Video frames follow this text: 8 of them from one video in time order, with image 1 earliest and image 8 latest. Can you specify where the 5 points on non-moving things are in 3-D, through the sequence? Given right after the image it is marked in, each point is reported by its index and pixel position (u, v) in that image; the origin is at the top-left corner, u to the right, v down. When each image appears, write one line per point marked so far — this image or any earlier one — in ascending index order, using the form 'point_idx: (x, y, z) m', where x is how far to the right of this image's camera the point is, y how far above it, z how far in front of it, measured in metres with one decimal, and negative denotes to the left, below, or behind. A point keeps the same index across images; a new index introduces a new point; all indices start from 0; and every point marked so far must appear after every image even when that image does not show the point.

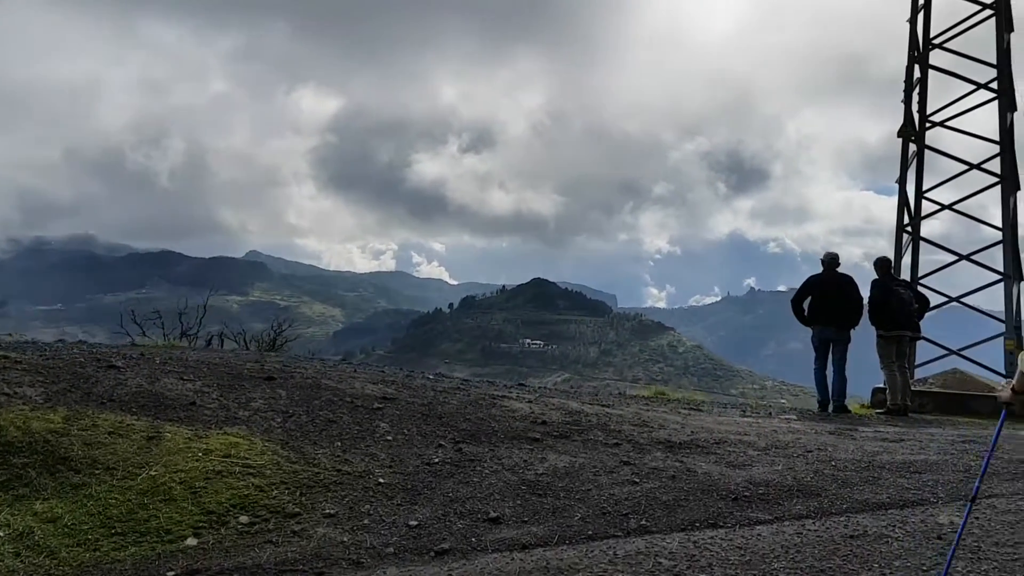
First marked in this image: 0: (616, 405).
0: (+1.1, -1.2, +9.0) m
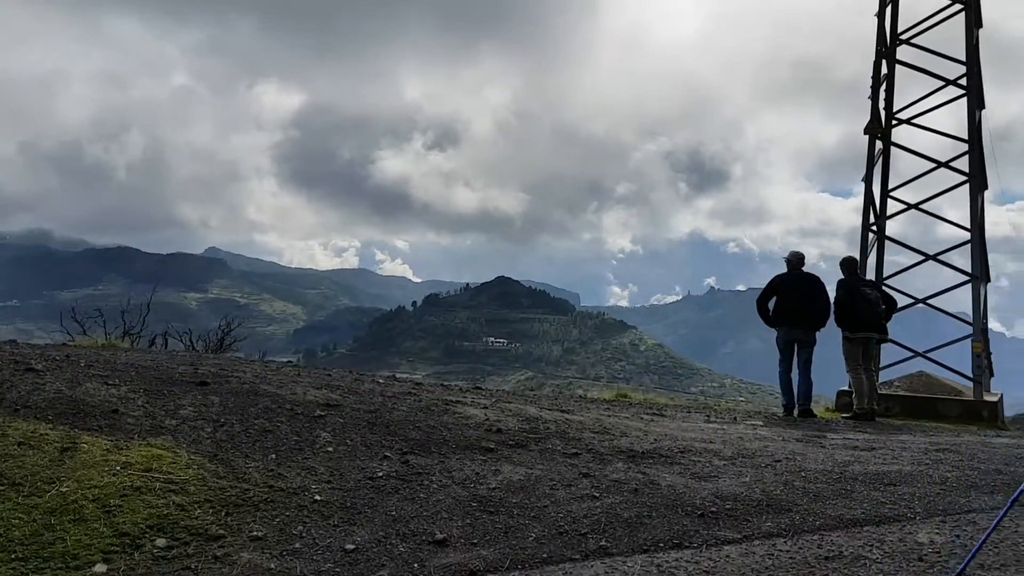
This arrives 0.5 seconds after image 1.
0: (+0.6, -1.2, +8.5) m
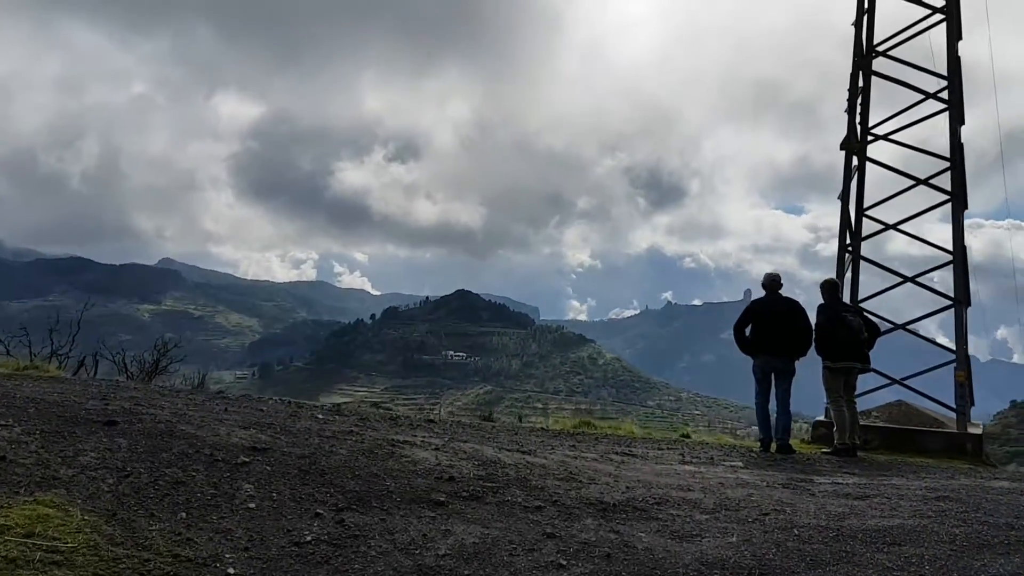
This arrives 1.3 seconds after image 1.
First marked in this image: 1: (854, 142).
0: (+0.2, -1.5, +7.7) m
1: (+4.7, +2.0, +11.5) m
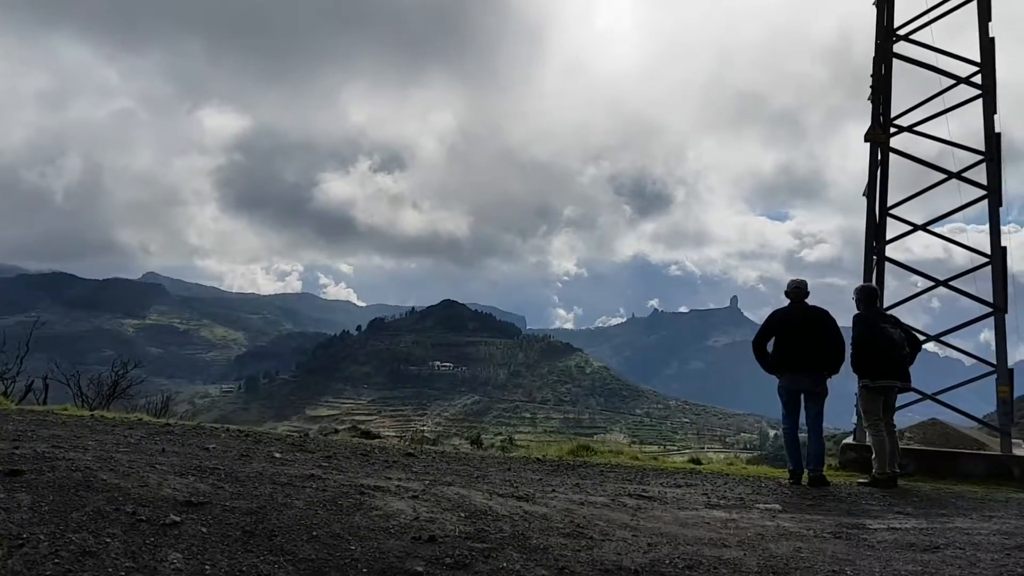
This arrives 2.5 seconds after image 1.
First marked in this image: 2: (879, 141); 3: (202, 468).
0: (+0.2, -1.5, +6.5) m
1: (+4.5, +1.9, +10.4) m
2: (+4.6, +1.8, +10.5) m
3: (-2.2, -1.3, +6.0) m
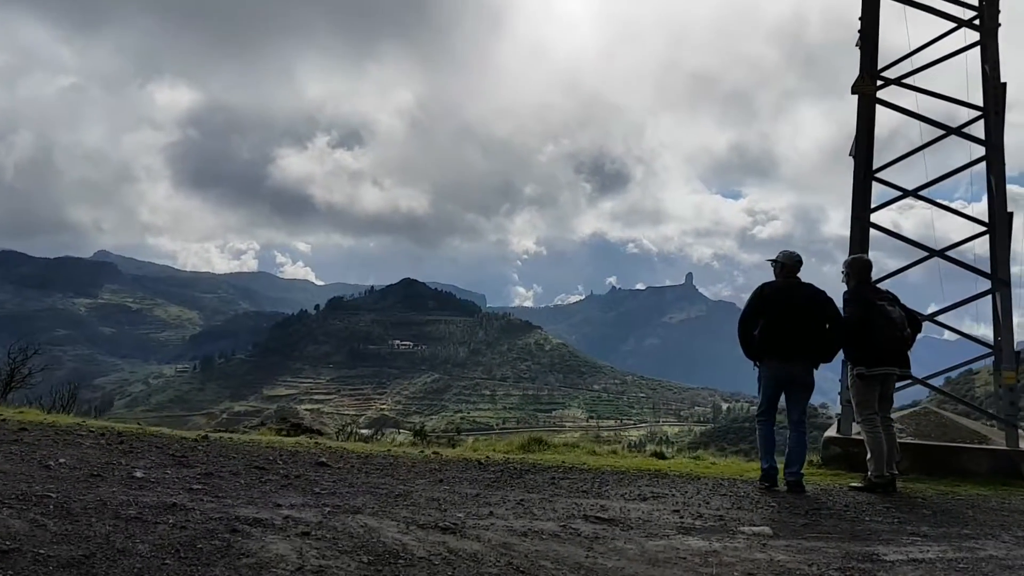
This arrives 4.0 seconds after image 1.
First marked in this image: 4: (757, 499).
0: (-0.3, -1.4, +5.2) m
1: (+3.9, +2.2, +9.2) m
2: (+3.9, +2.1, +9.3) m
3: (-2.6, -1.1, +4.6) m
4: (+1.8, -1.5, +6.2) m
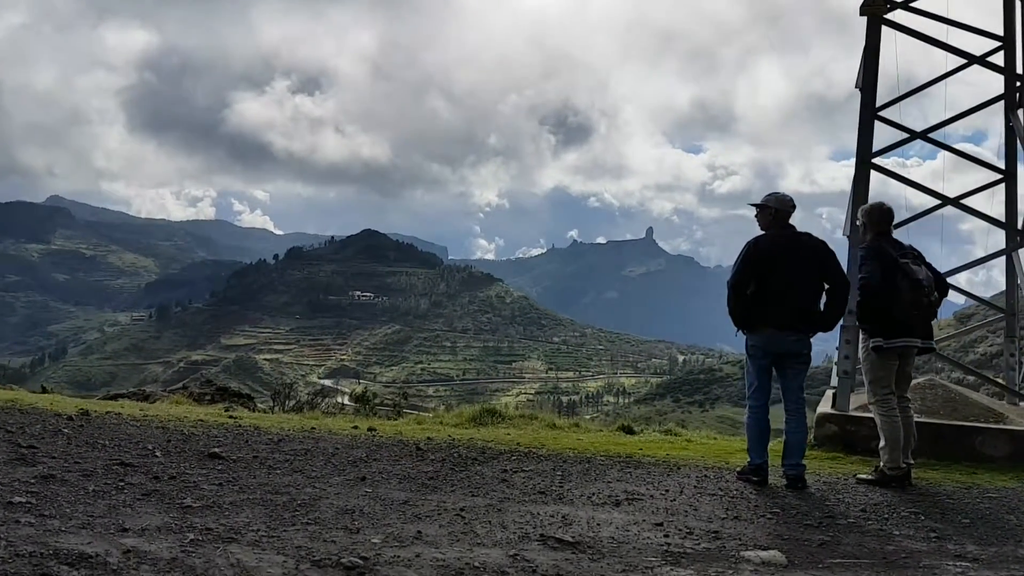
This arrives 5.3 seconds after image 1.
0: (-0.6, -1.1, +3.9) m
1: (+3.4, +2.6, +7.9) m
2: (+3.5, +2.5, +8.0) m
3: (-2.9, -0.9, +3.2) m
4: (+1.5, -1.3, +5.1) m
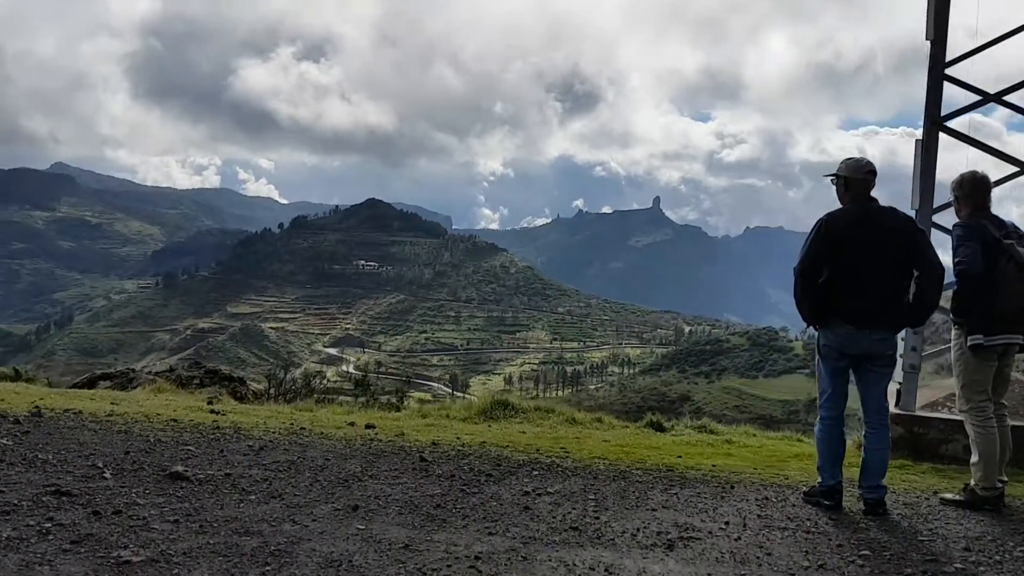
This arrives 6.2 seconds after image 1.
0: (-0.5, -1.1, +3.0) m
1: (+3.6, +2.8, +6.9) m
2: (+3.6, +2.7, +6.9) m
3: (-2.8, -0.9, +2.3) m
4: (+1.6, -1.2, +4.2) m
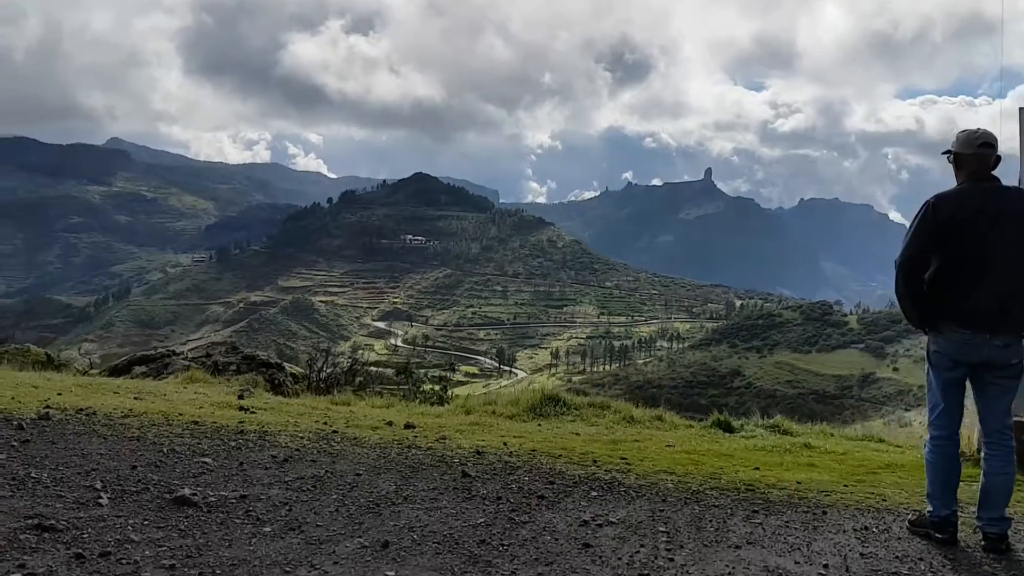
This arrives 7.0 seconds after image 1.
0: (-0.3, -1.1, +2.4) m
1: (+4.0, +2.8, +5.9) m
2: (+4.0, +2.8, +6.0) m
3: (-2.7, -0.9, +1.8) m
4: (+1.8, -1.2, +3.4) m
